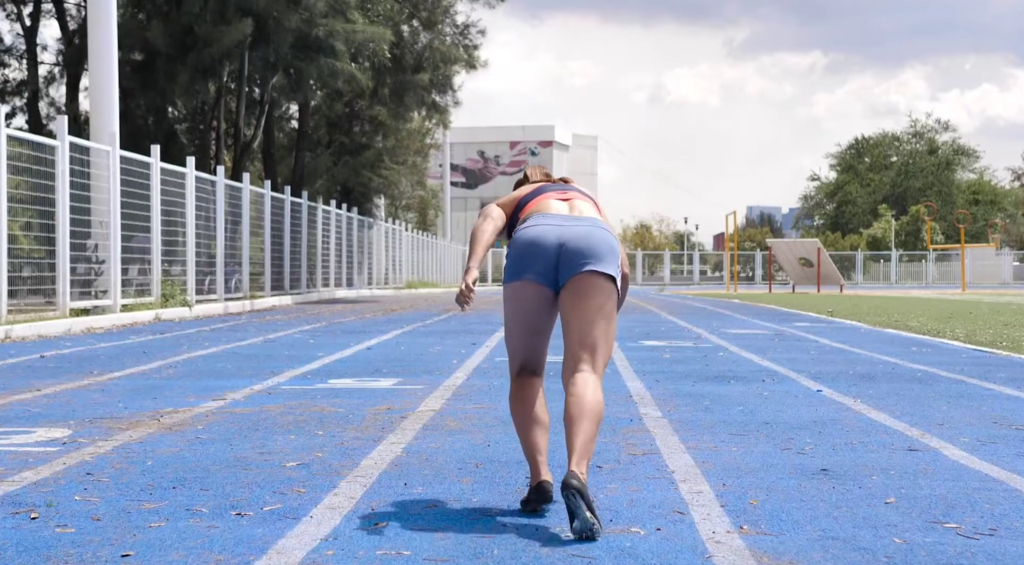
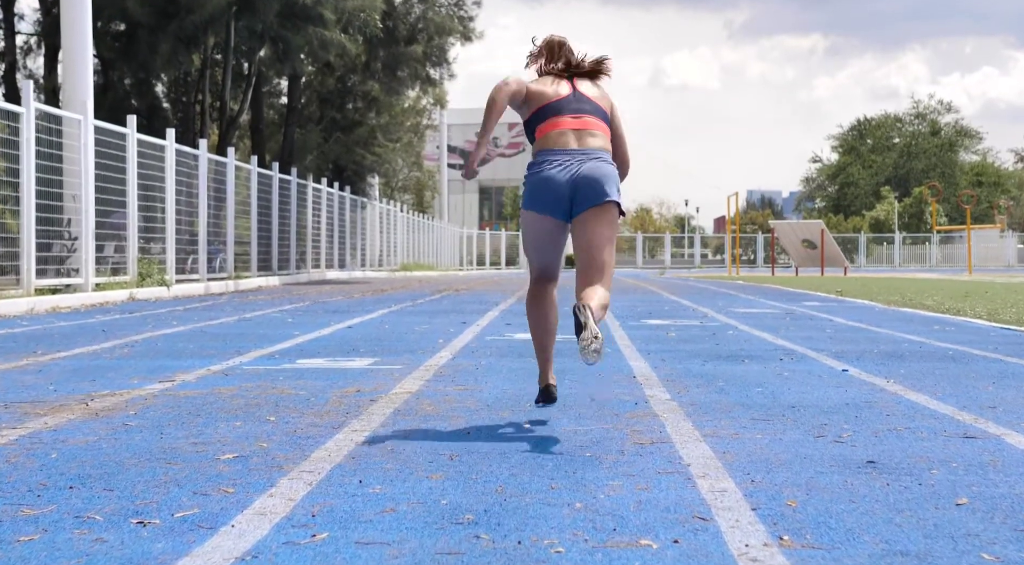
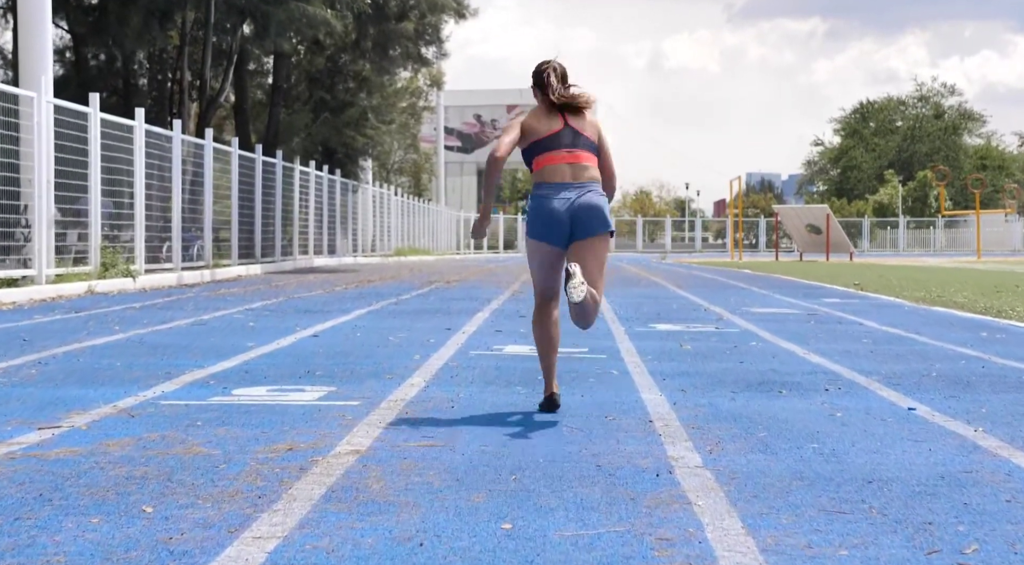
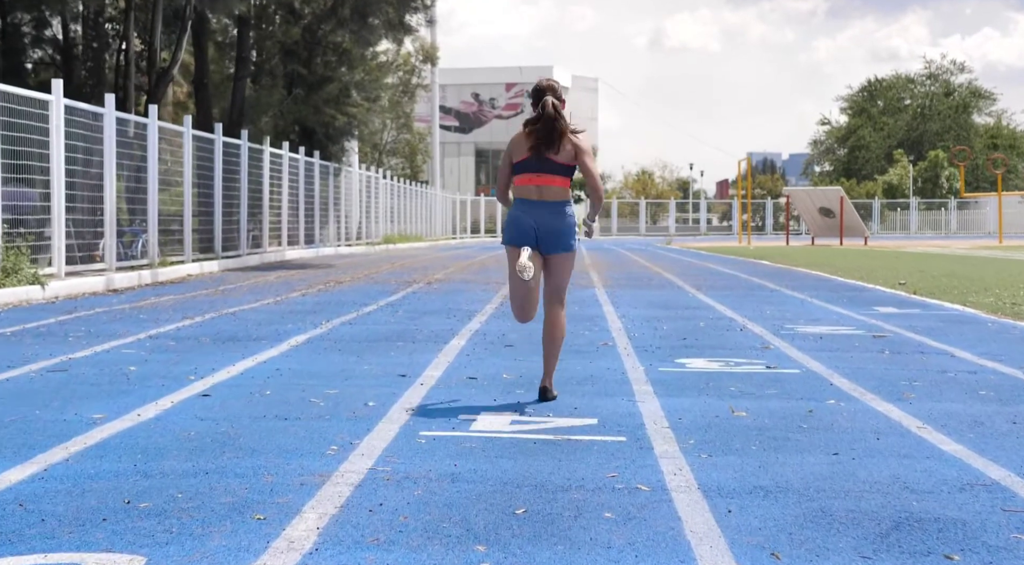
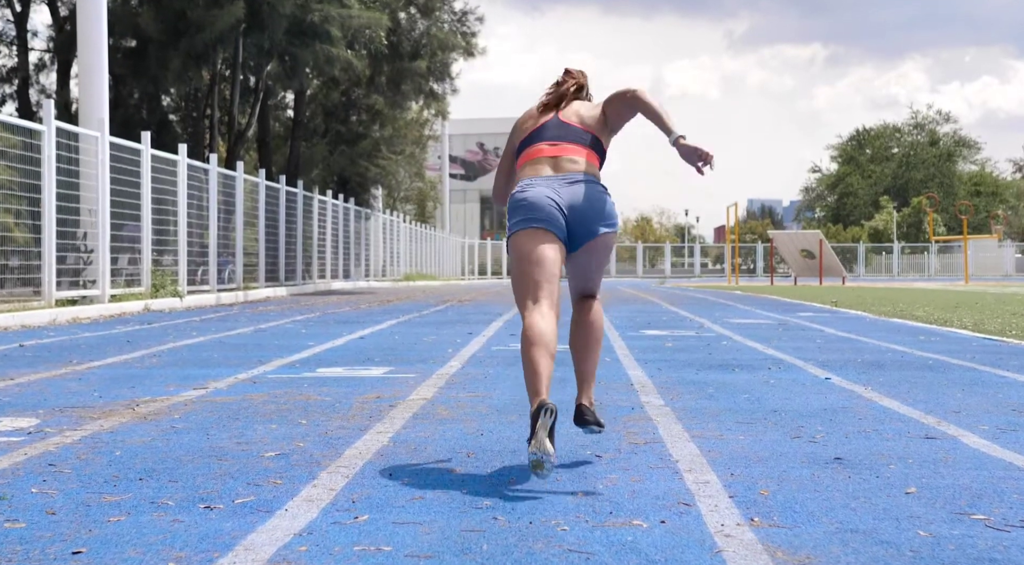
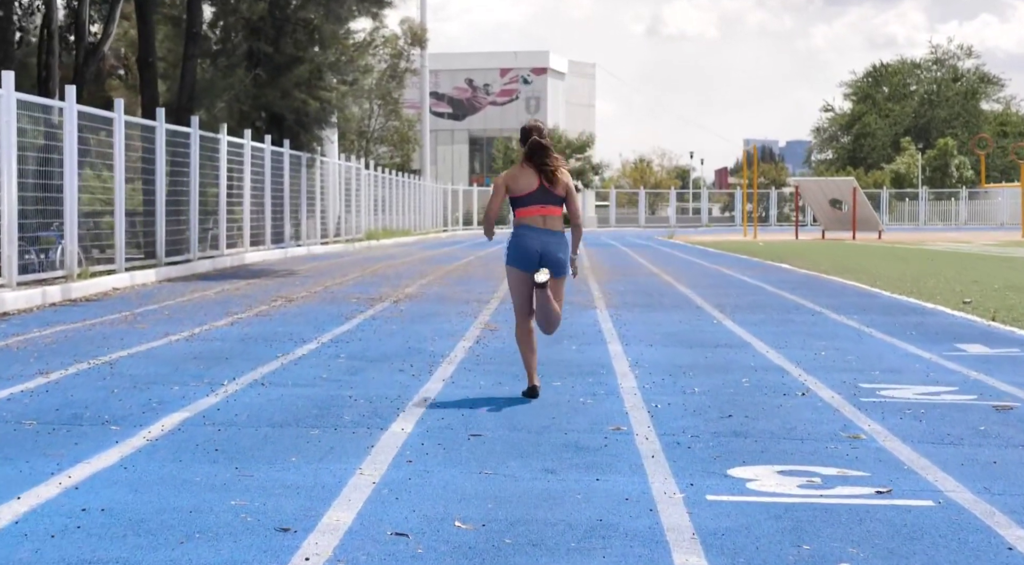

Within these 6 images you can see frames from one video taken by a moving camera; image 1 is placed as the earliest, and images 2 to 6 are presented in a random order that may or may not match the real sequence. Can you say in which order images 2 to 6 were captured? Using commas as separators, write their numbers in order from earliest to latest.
5, 2, 3, 4, 6
